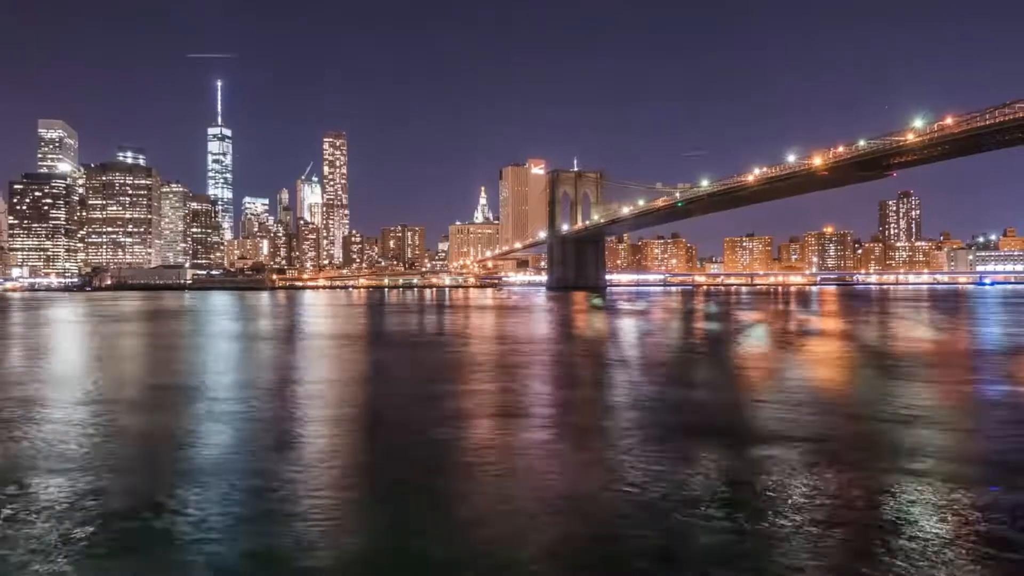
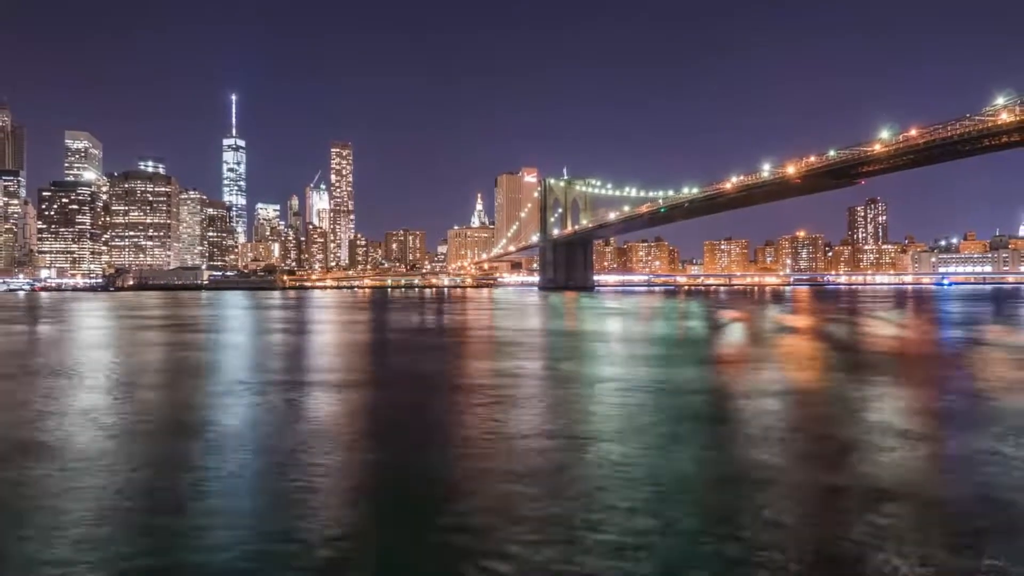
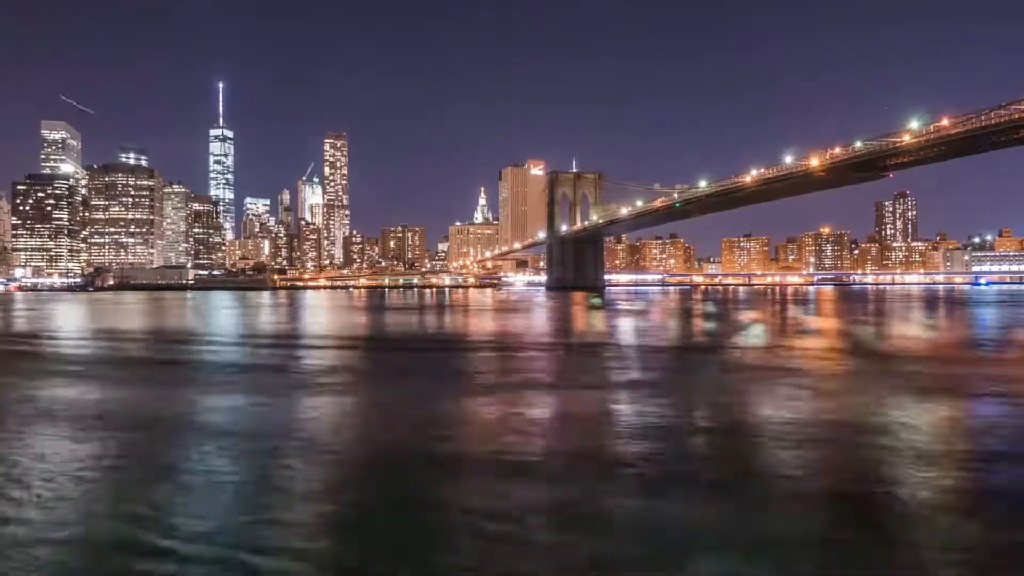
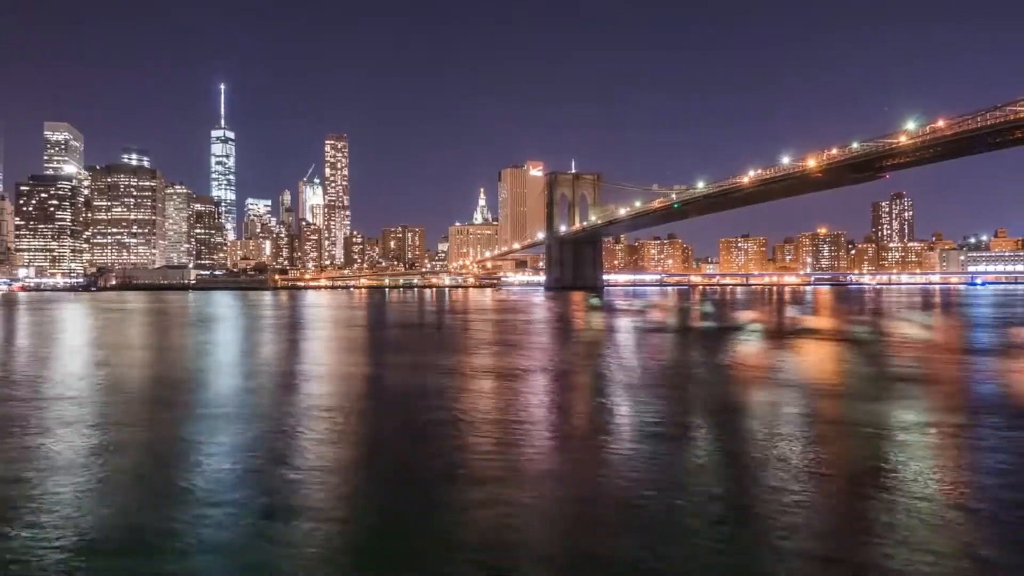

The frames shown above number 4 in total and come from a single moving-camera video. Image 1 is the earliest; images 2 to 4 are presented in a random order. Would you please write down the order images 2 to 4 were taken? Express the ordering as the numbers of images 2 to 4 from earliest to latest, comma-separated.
3, 4, 2
